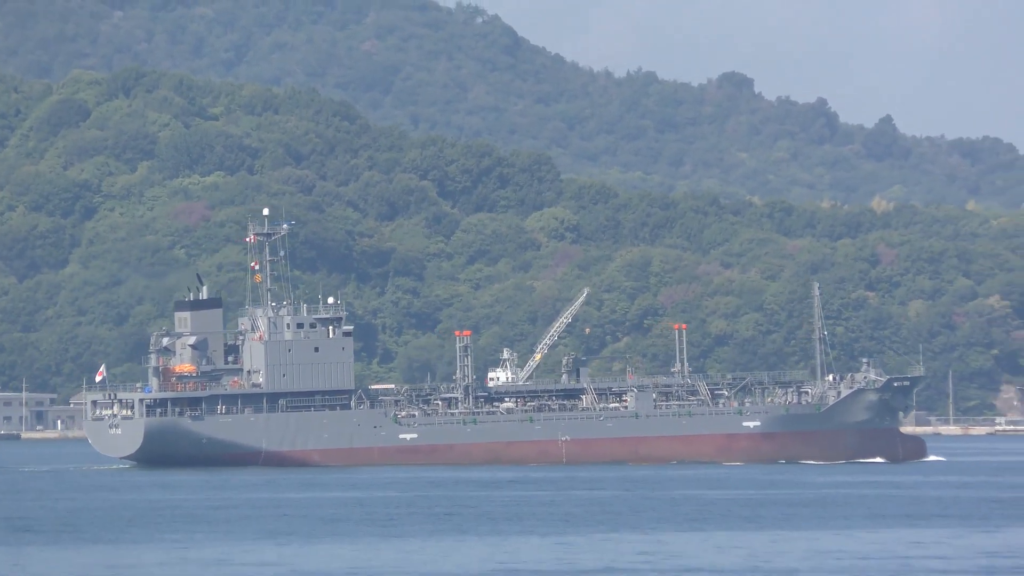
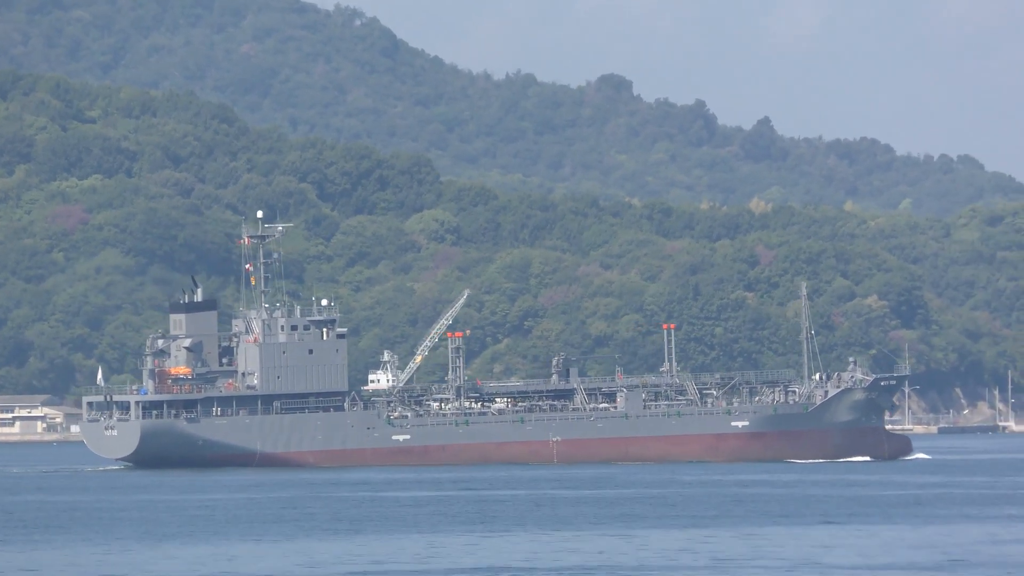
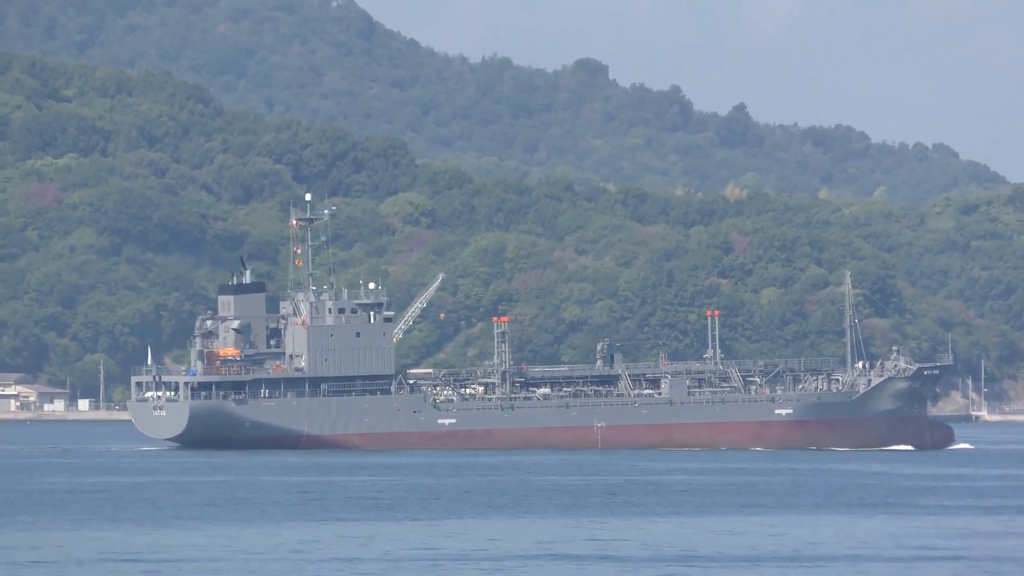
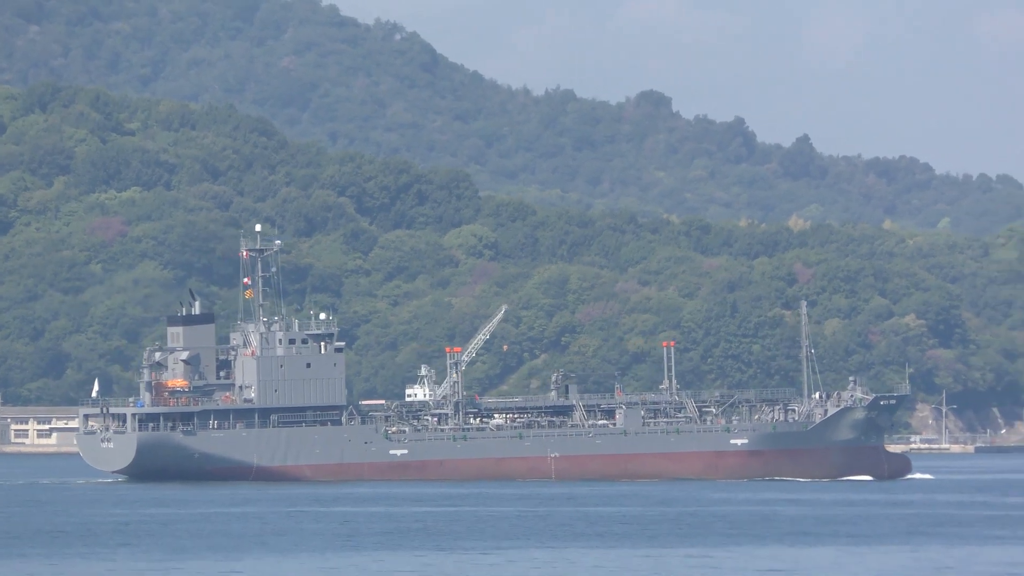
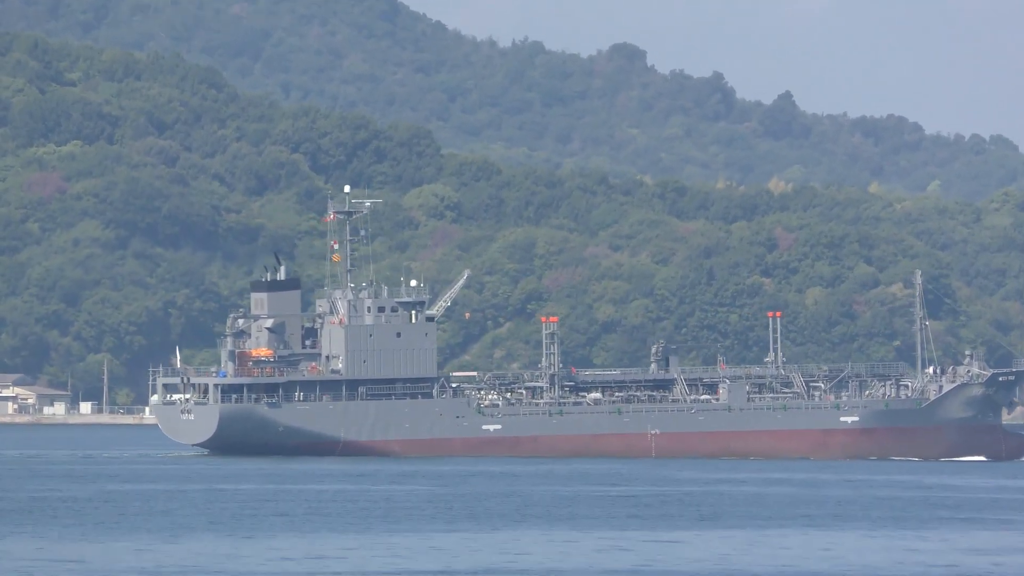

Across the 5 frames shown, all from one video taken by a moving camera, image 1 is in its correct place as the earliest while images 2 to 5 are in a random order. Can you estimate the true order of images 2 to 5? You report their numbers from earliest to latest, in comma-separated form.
4, 2, 3, 5
